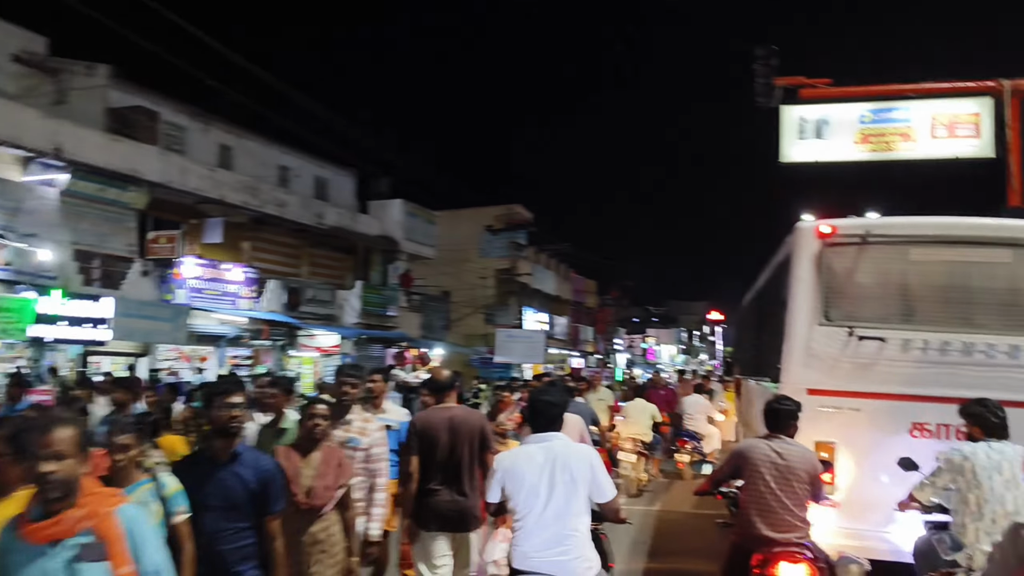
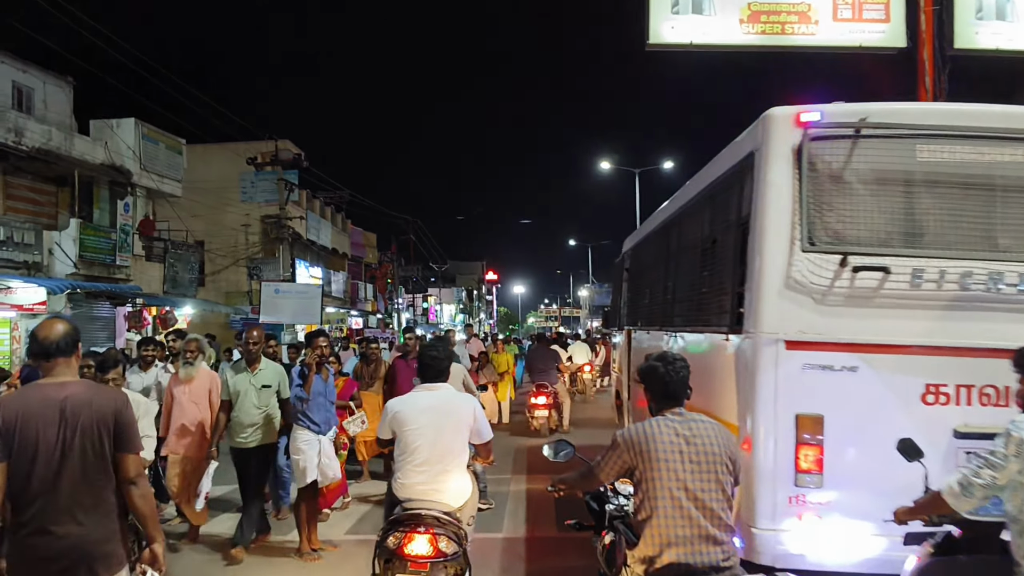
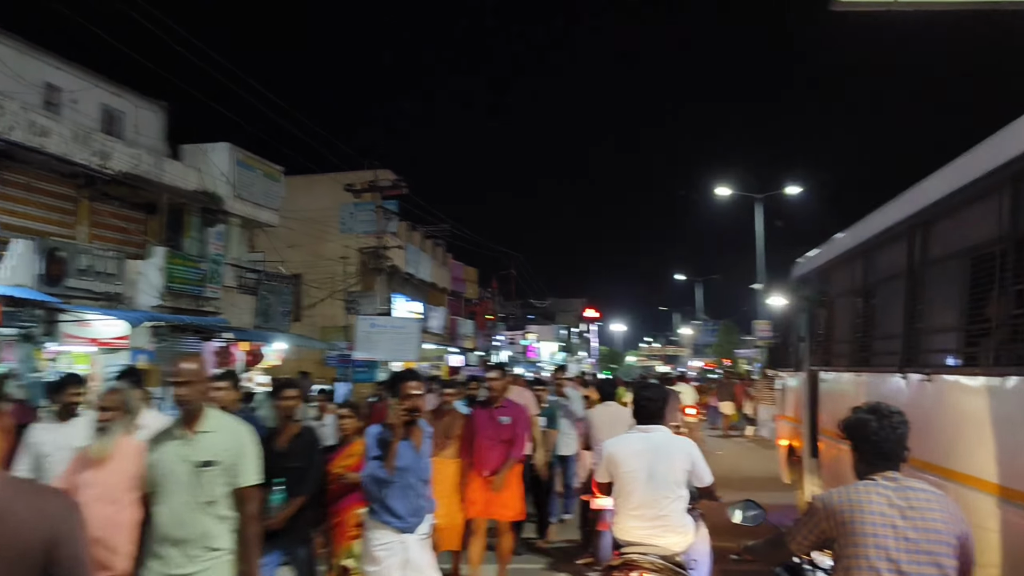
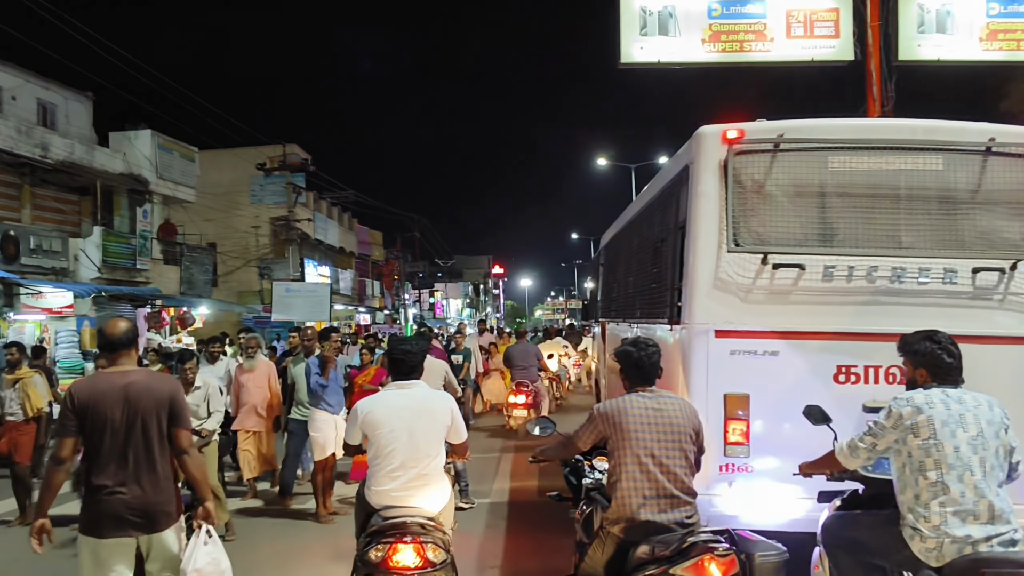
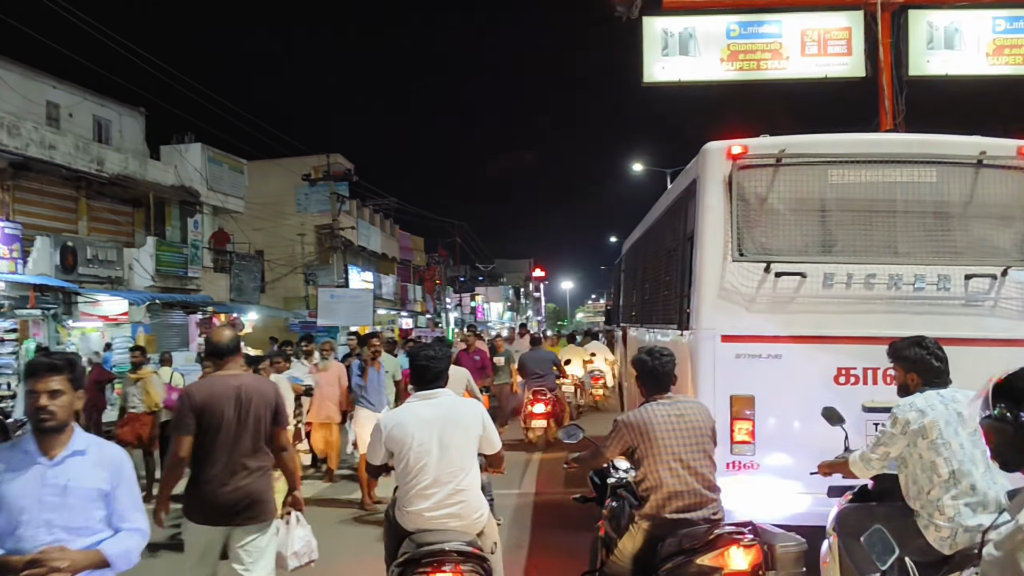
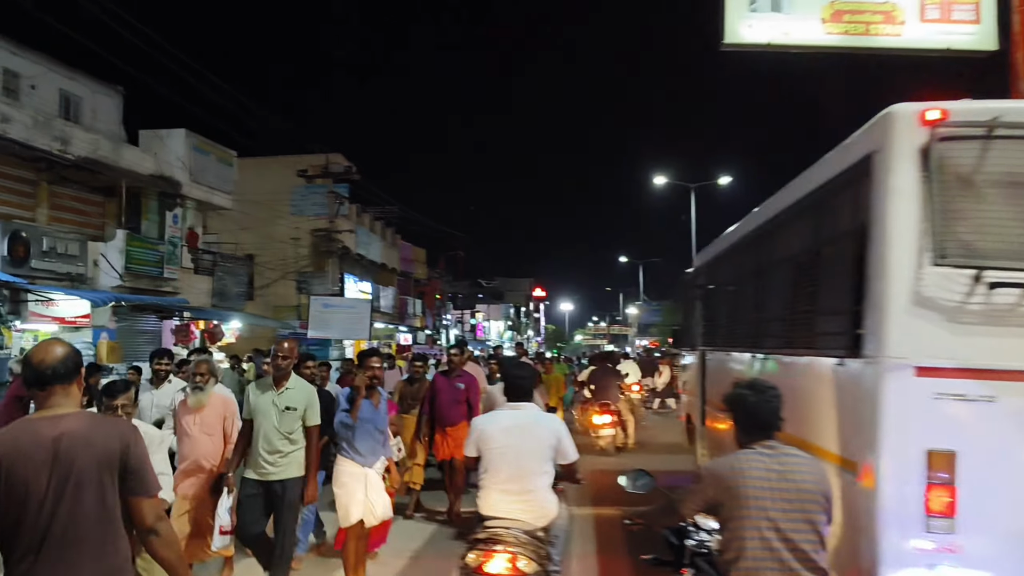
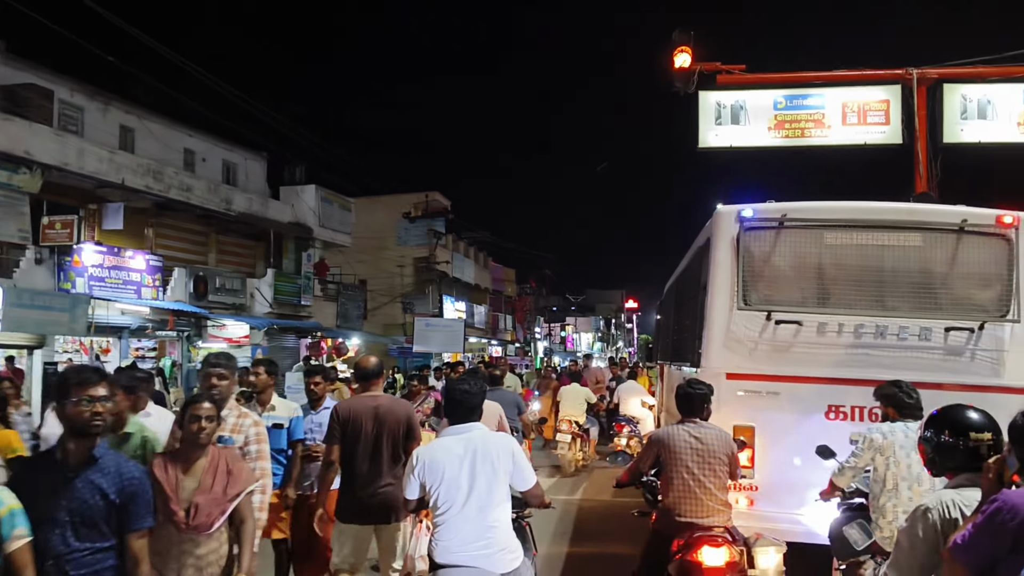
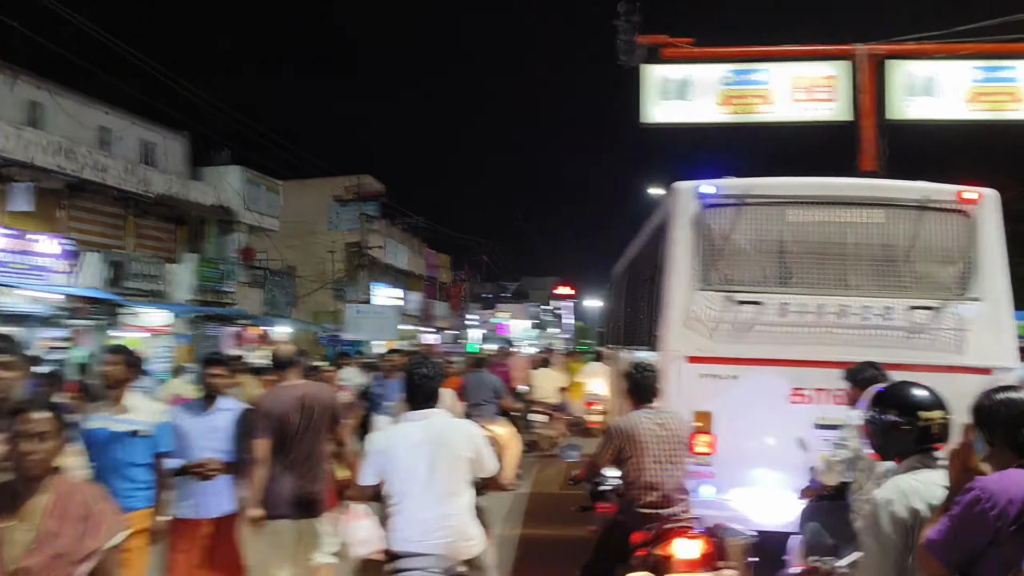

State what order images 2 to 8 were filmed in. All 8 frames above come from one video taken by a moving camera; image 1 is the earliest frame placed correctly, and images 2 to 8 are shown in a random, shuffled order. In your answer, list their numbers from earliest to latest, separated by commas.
7, 8, 5, 4, 2, 6, 3
